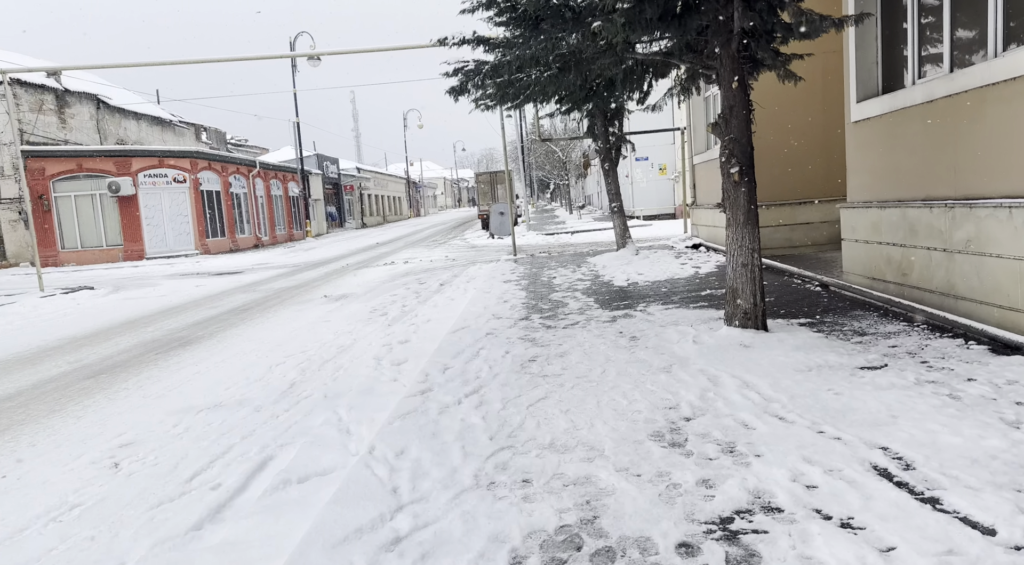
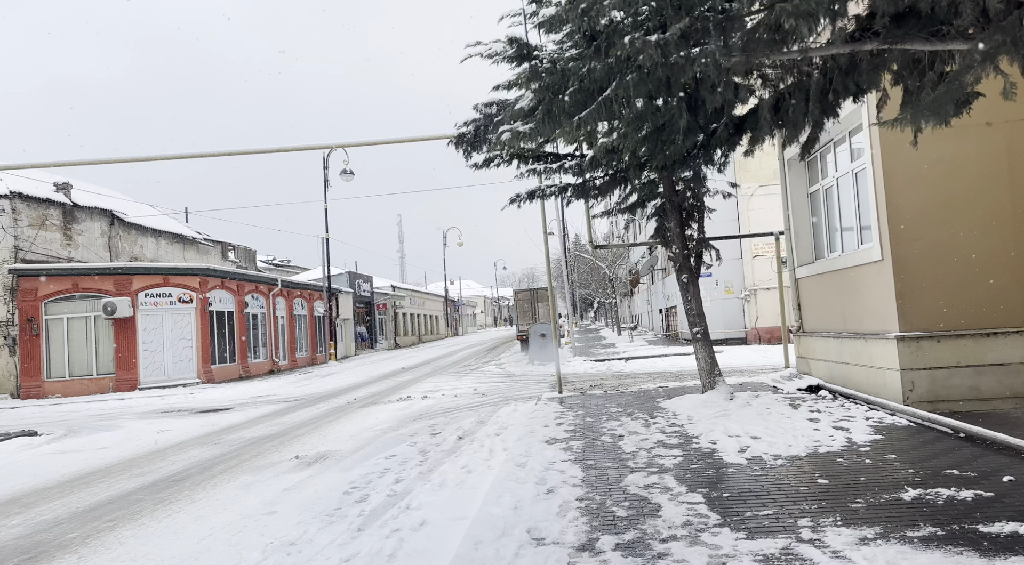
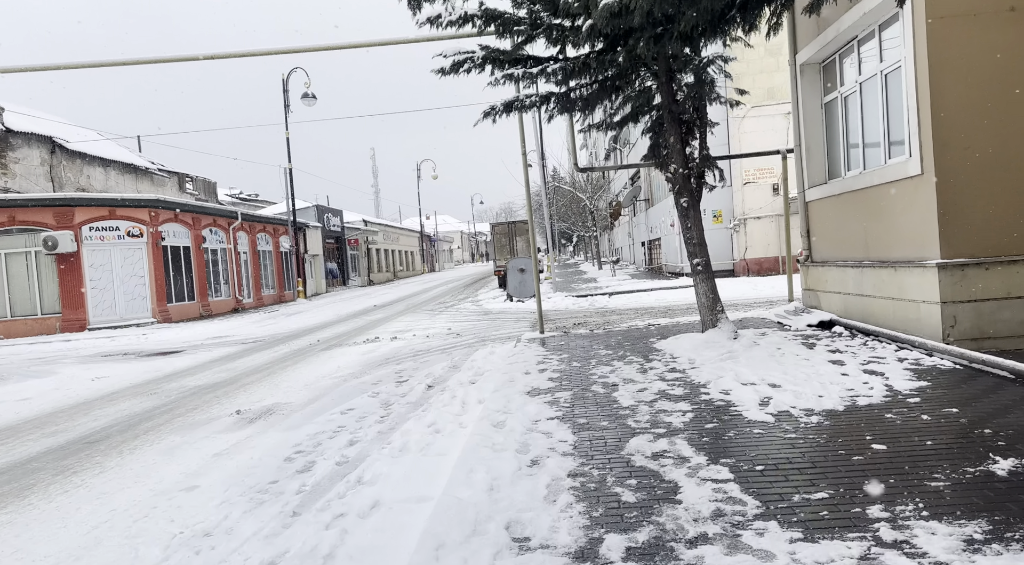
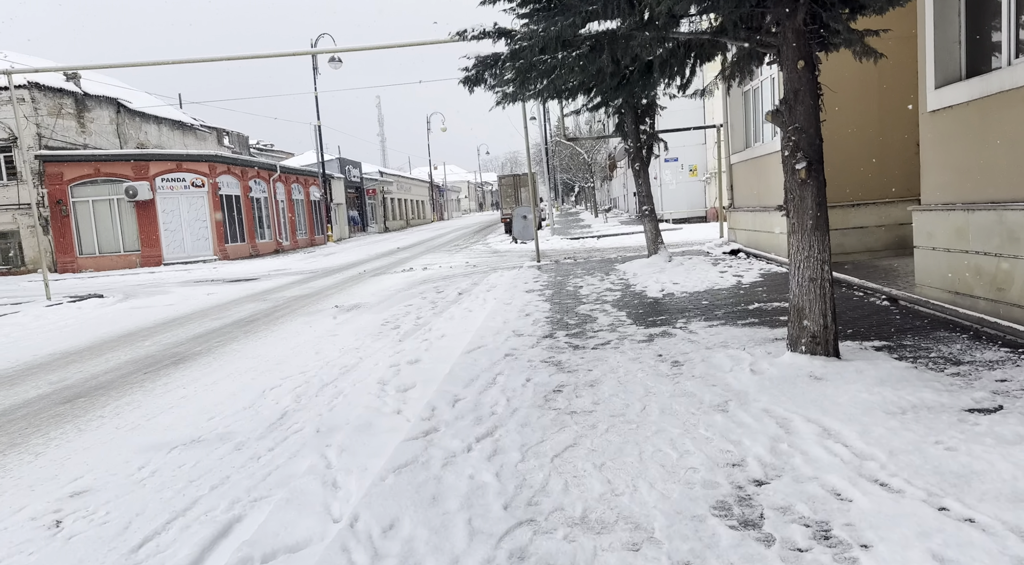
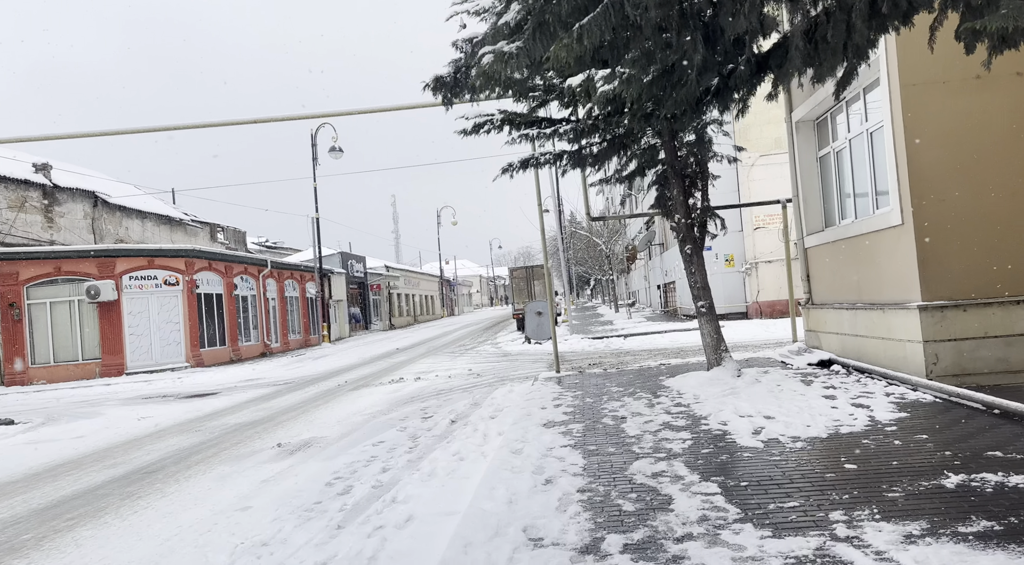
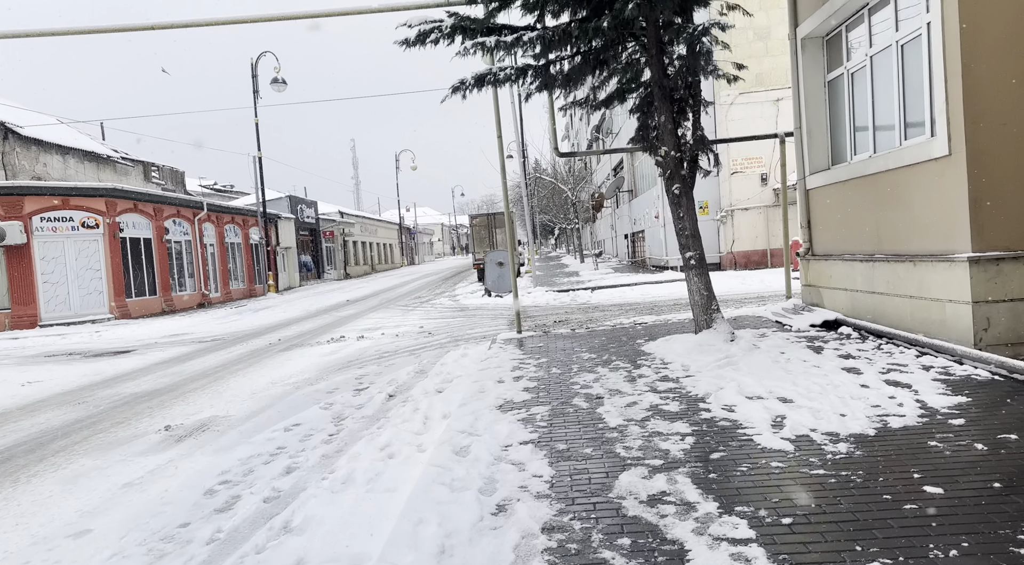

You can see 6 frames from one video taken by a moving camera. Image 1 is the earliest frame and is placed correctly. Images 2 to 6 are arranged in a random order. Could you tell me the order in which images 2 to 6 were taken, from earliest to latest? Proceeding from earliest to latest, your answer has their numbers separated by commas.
4, 2, 5, 3, 6
